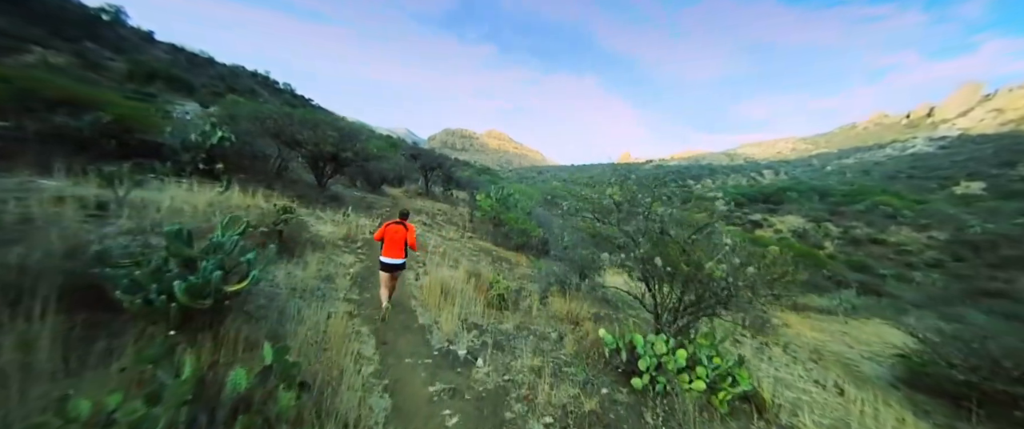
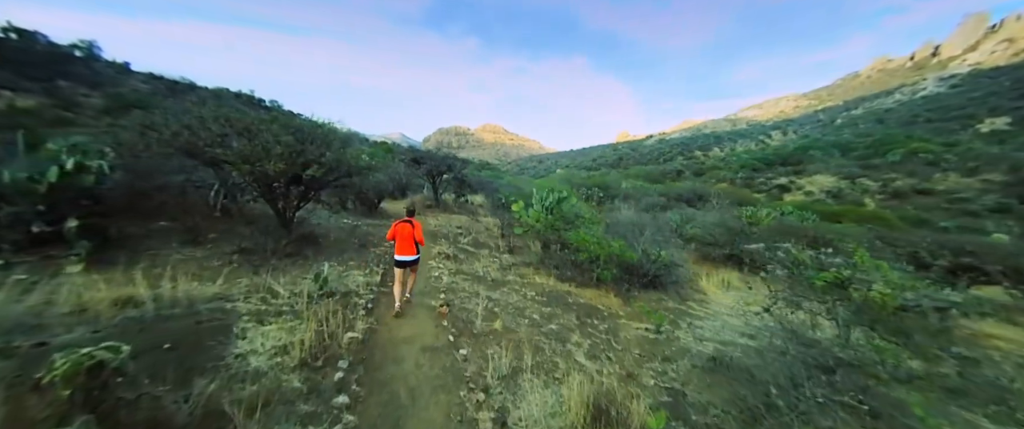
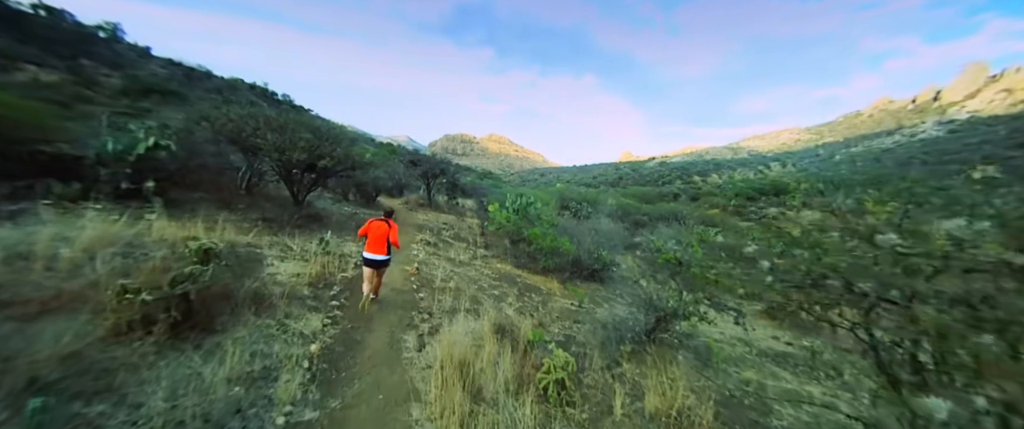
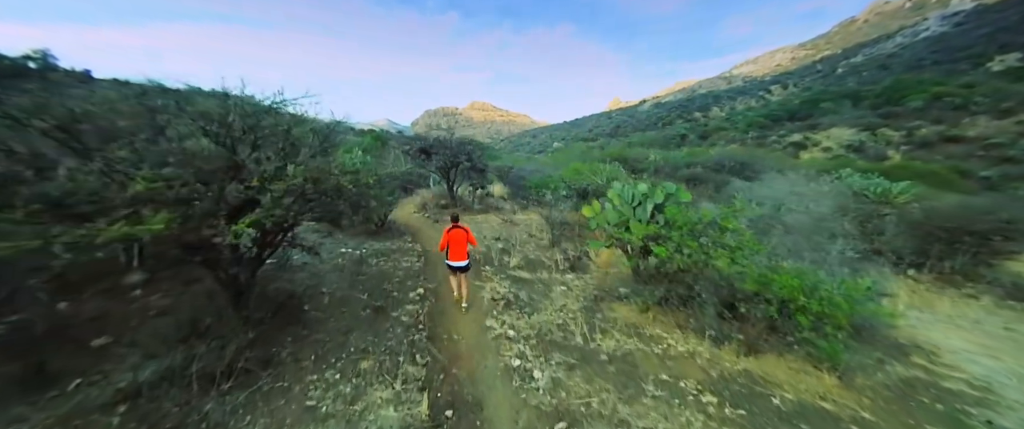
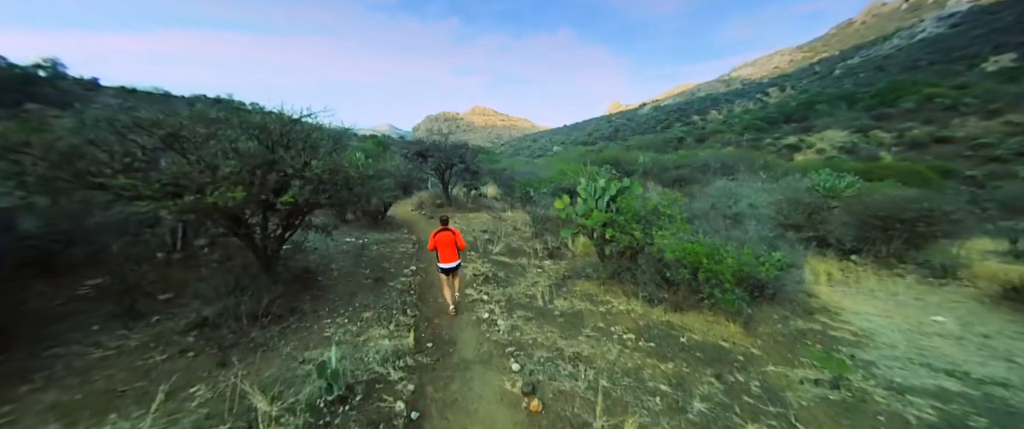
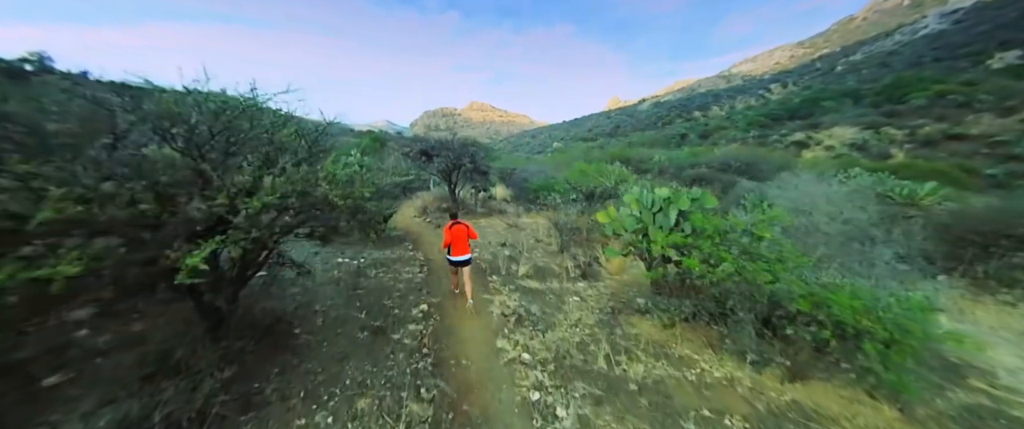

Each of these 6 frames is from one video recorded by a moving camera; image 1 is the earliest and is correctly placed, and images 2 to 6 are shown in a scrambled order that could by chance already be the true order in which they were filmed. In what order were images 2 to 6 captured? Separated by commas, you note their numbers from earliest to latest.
3, 2, 5, 4, 6
